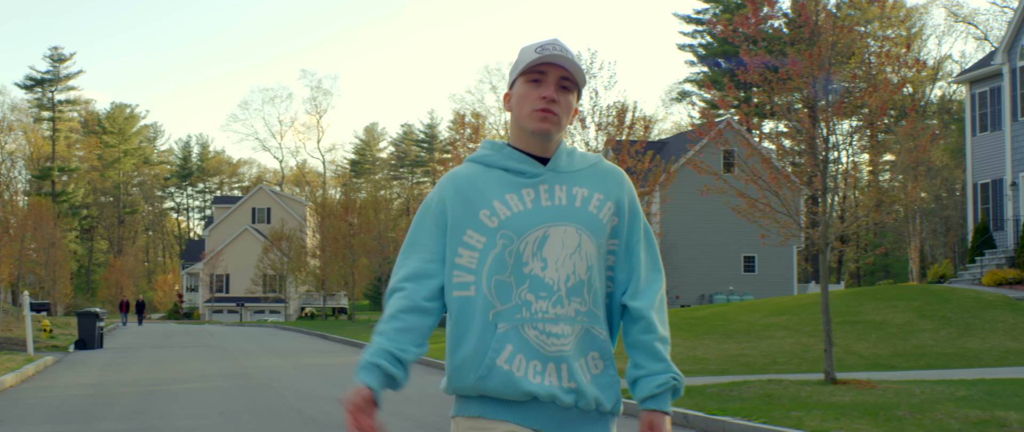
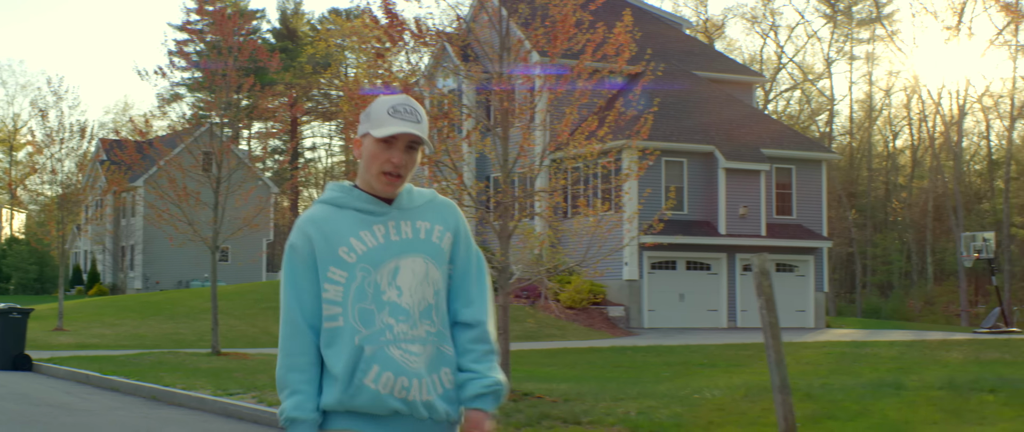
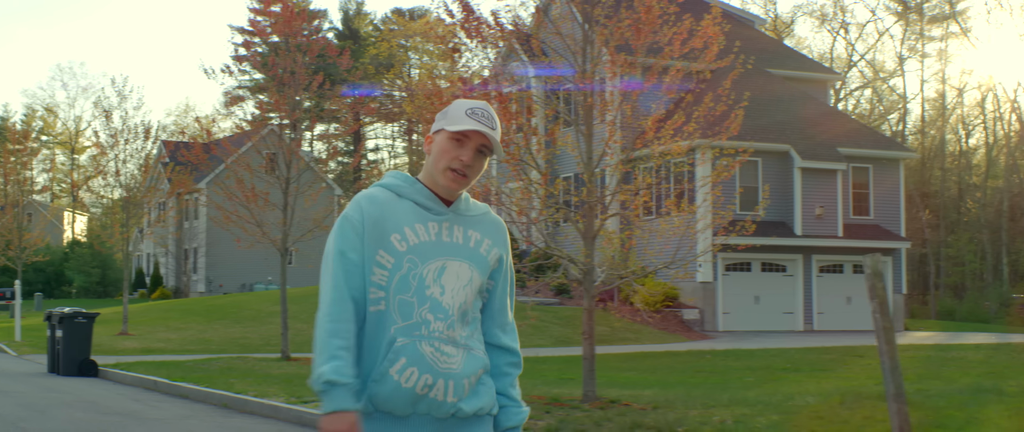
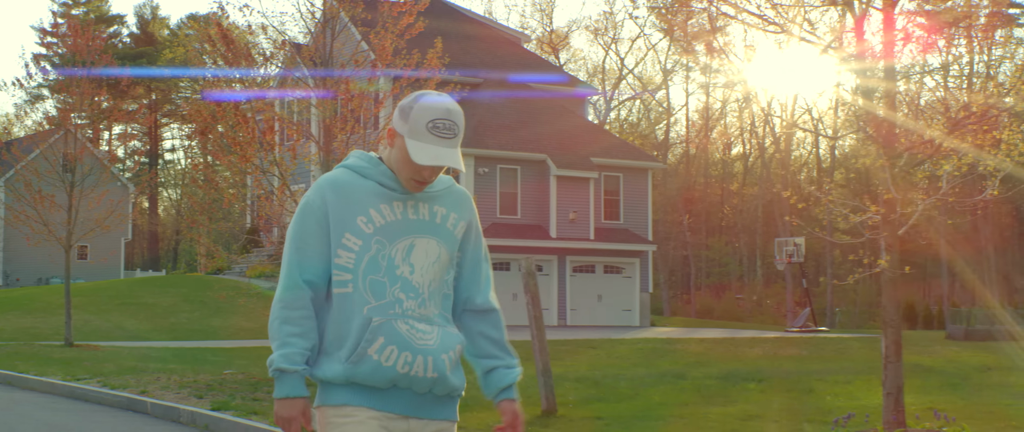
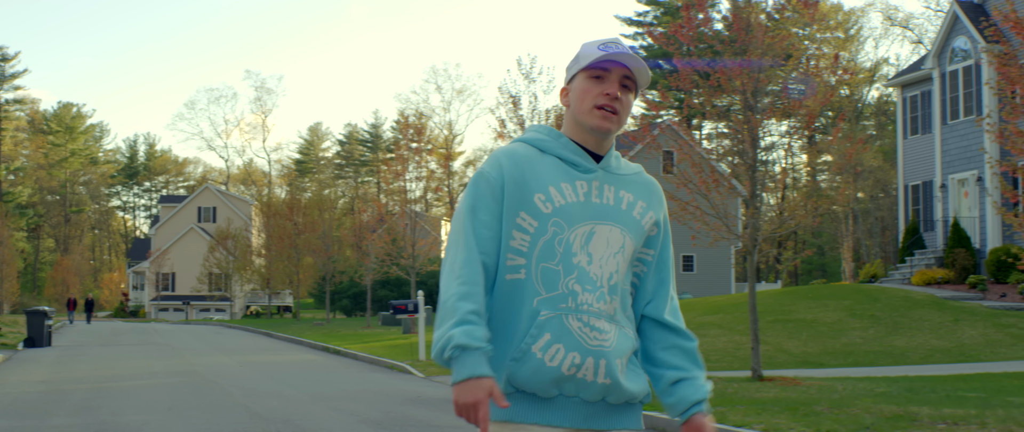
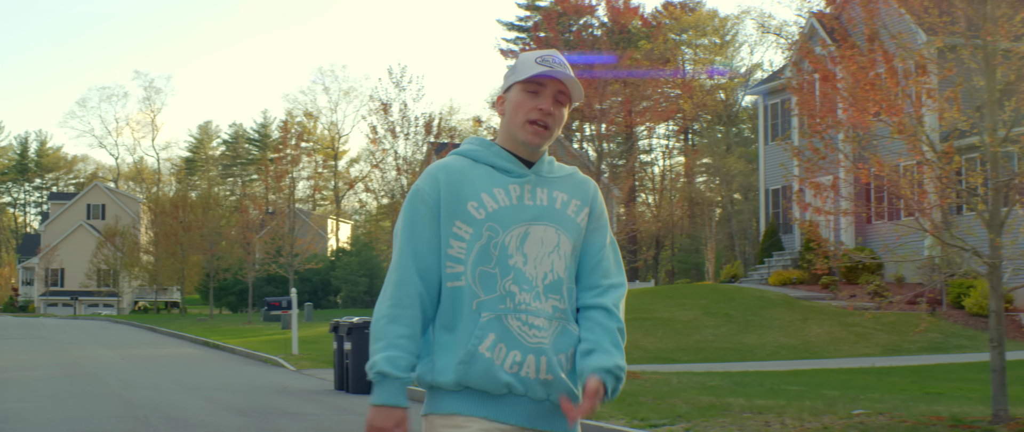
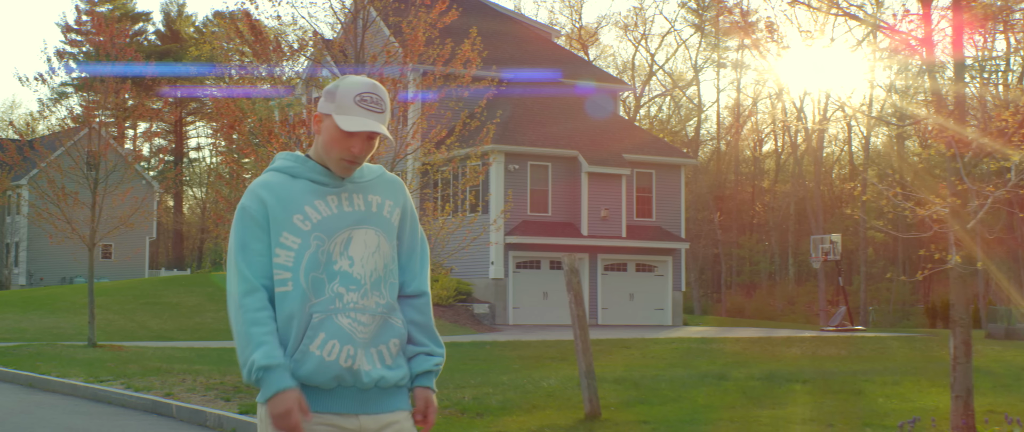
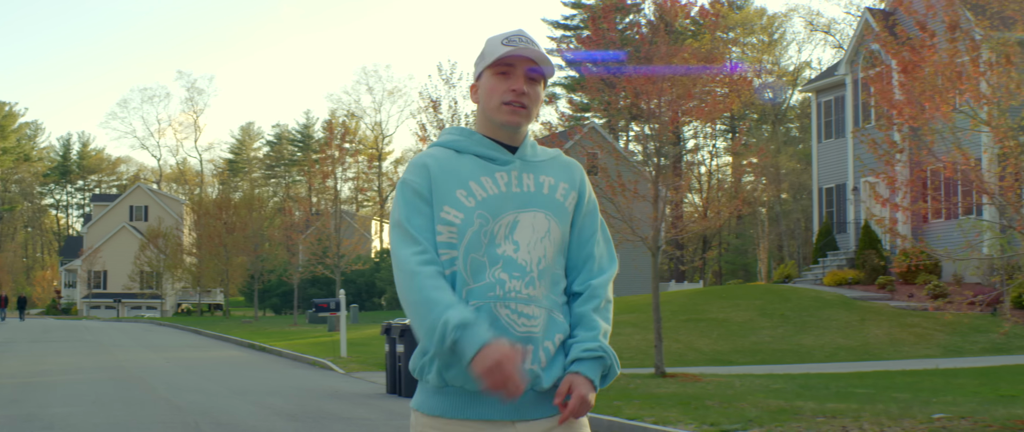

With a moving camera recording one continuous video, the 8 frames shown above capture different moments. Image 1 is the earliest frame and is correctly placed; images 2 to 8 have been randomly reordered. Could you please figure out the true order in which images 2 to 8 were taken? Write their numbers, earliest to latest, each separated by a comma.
5, 8, 6, 3, 2, 7, 4
